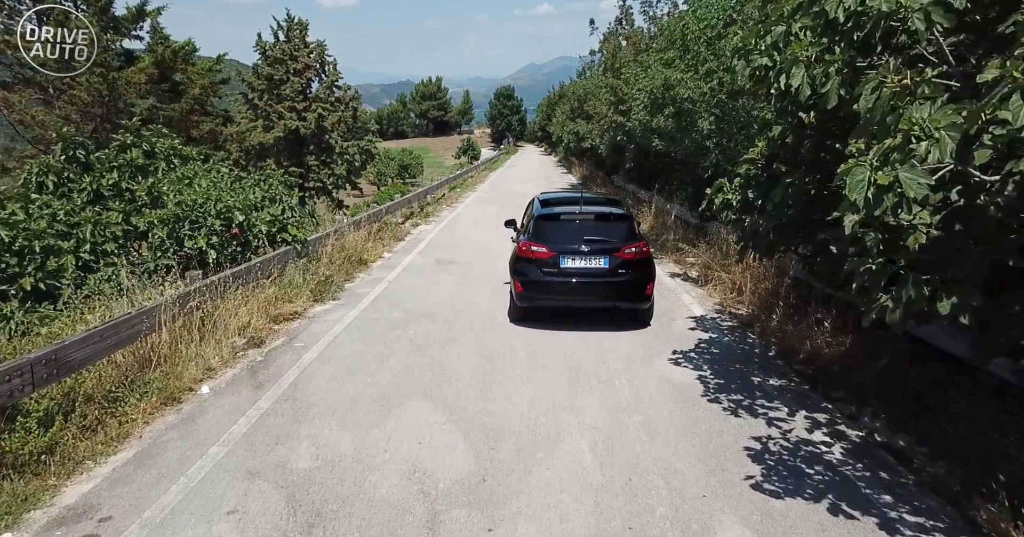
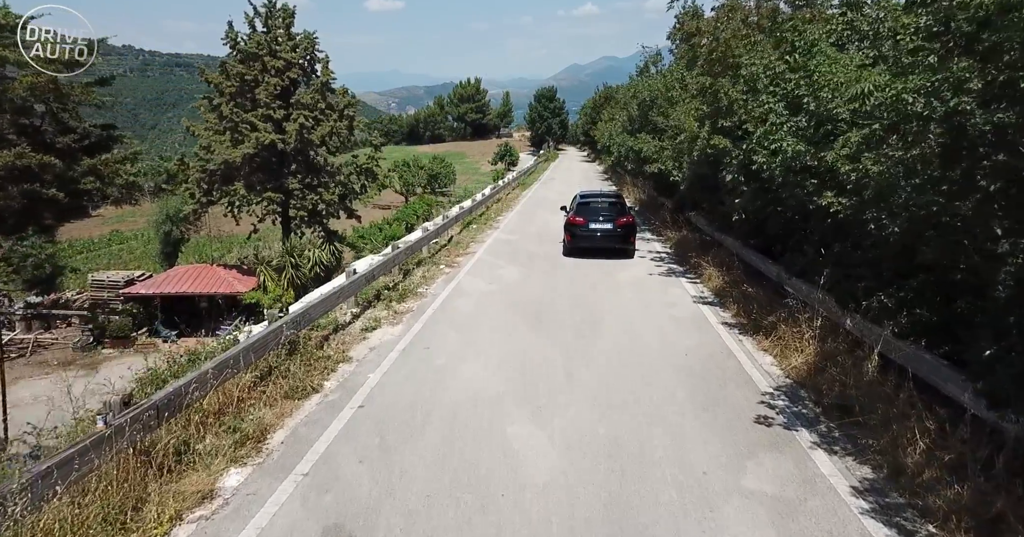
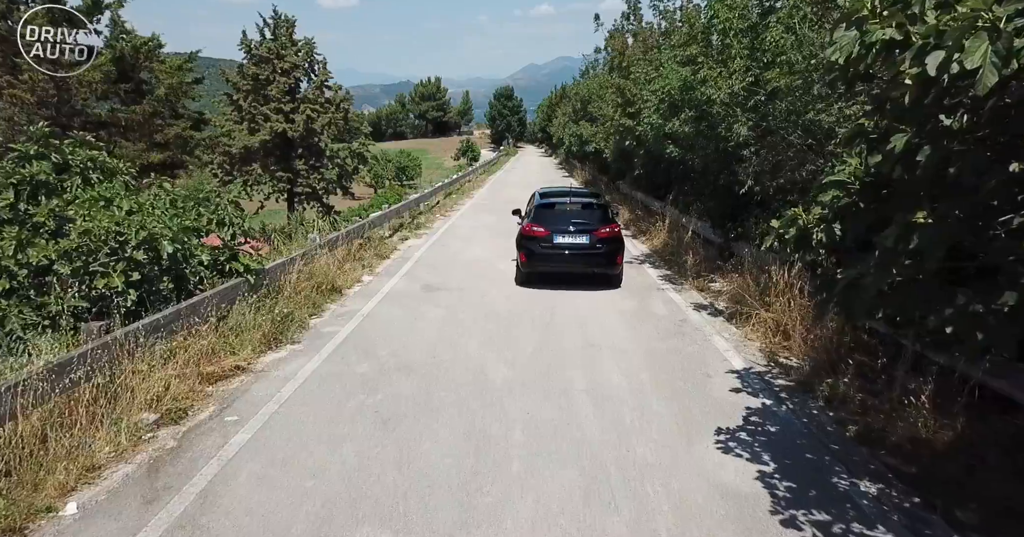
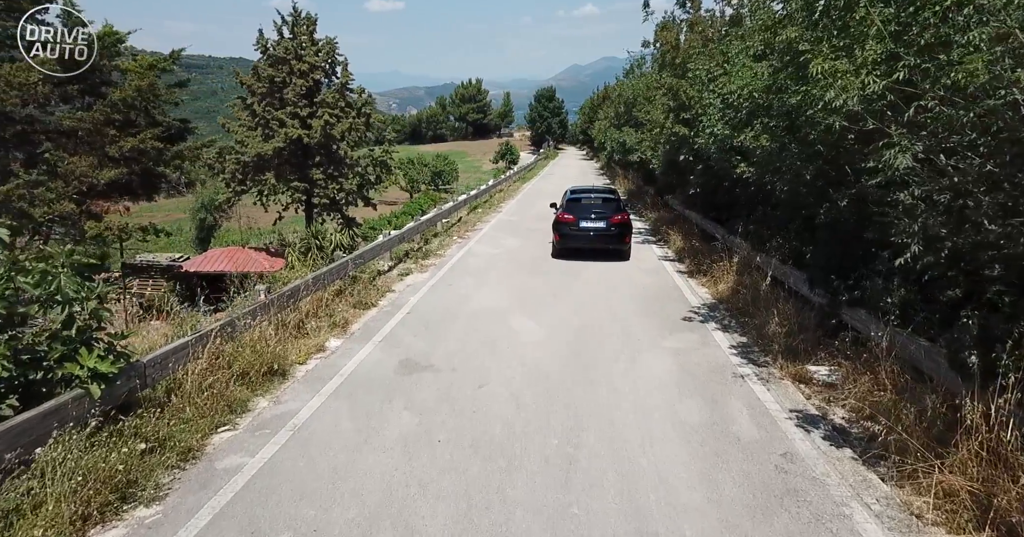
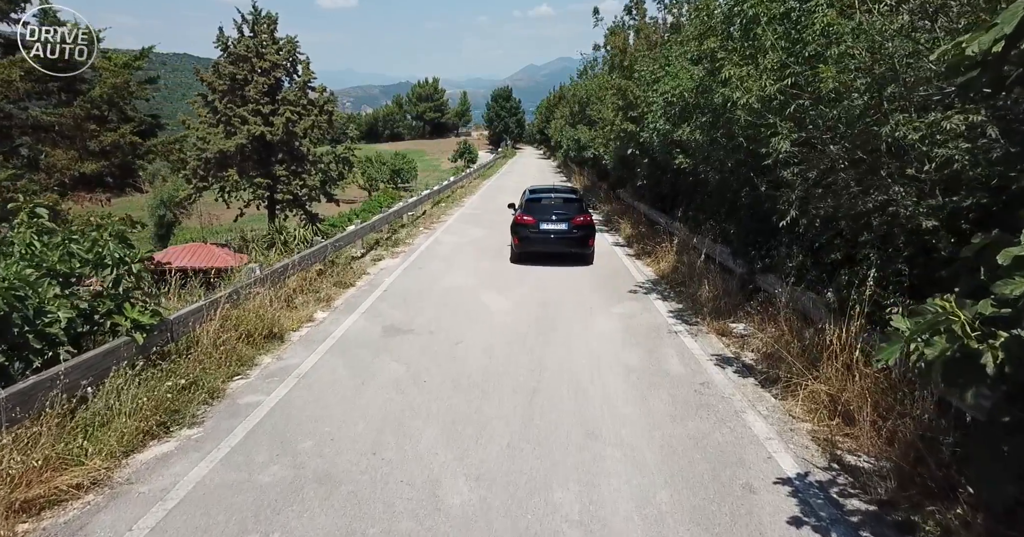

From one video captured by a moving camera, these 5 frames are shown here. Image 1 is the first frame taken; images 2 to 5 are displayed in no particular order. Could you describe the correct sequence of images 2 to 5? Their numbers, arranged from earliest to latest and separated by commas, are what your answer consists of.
3, 5, 4, 2
